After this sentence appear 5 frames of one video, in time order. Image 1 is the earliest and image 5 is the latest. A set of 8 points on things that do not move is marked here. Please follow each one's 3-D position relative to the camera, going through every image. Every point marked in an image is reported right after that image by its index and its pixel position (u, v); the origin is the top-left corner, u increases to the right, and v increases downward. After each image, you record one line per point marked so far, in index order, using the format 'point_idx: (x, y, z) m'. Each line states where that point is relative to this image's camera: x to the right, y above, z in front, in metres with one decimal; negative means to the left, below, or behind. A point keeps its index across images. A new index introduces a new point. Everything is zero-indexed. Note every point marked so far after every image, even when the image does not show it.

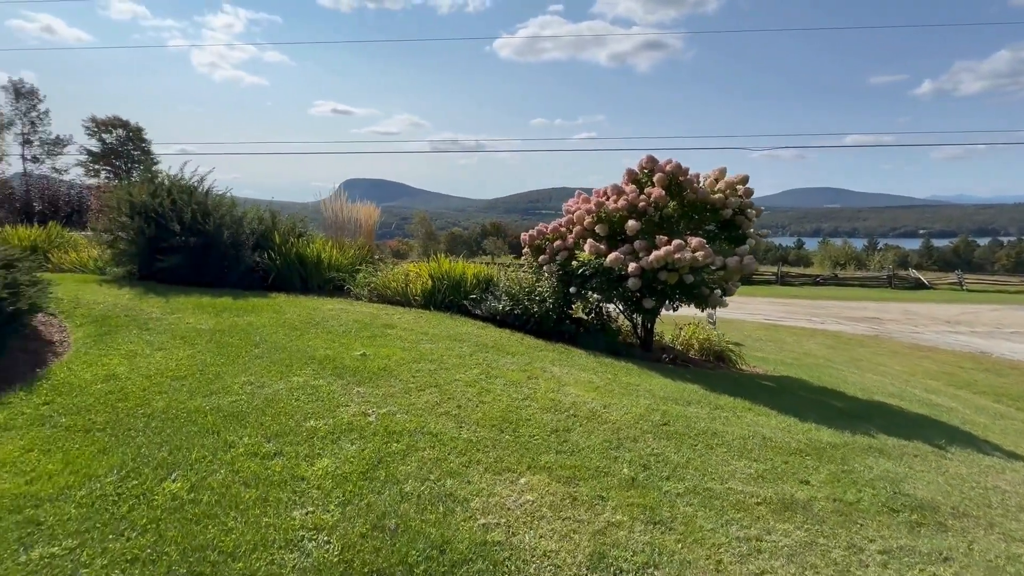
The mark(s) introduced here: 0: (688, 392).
0: (+2.0, -1.2, +5.4) m
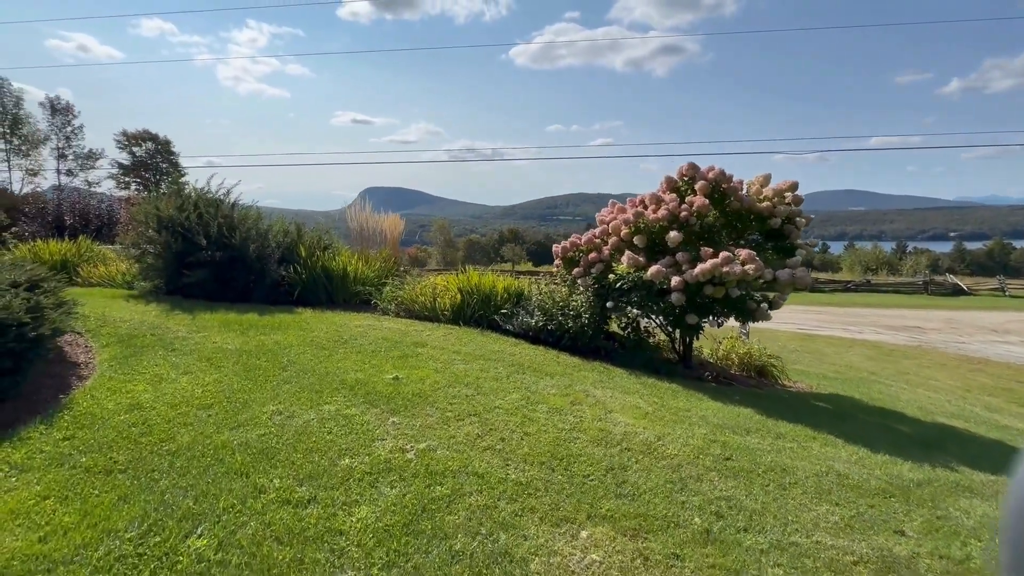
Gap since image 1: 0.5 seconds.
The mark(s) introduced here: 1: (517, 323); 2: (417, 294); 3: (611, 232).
0: (+2.4, -1.4, +5.0) m
1: (+0.1, -0.6, +7.3) m
2: (-1.6, -0.1, +7.9) m
3: (+1.5, +0.9, +7.2) m
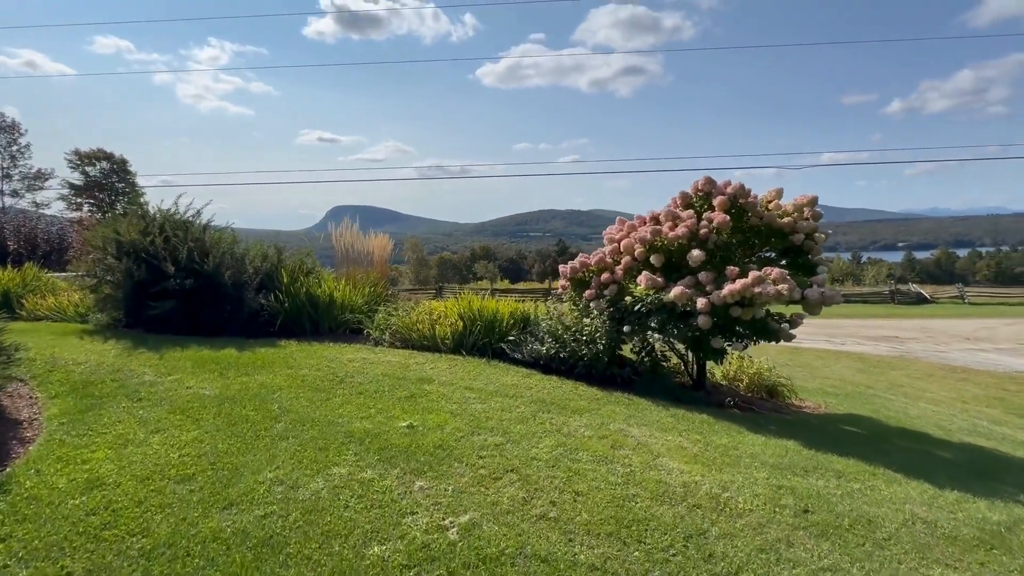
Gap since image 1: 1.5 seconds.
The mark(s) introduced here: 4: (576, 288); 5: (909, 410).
0: (+2.7, -1.6, +4.6) m
1: (+0.2, -0.9, +6.7) m
2: (-1.5, -0.5, +7.3) m
3: (+1.6, +0.5, +6.8) m
4: (+1.0, 0.0, +7.1) m
5: (+8.1, -2.5, +9.7) m
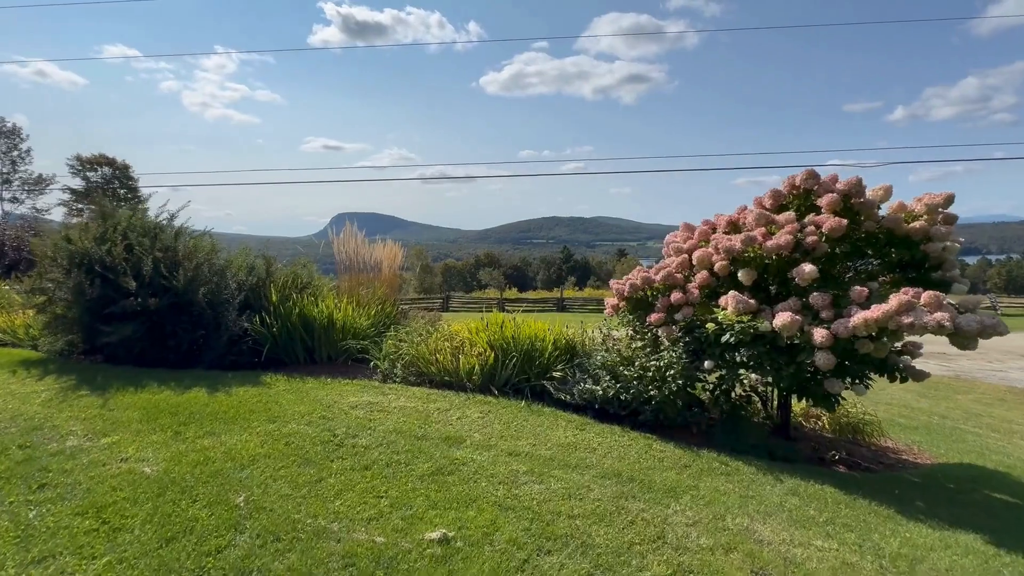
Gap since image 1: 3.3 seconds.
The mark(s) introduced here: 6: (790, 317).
0: (+3.2, -1.8, +3.1) m
1: (+0.7, -1.2, +5.3) m
2: (-1.0, -0.8, +5.8) m
3: (+2.1, +0.3, +5.3) m
4: (+1.5, -0.3, +5.7) m
5: (+8.6, -2.8, +8.2) m
6: (+2.6, -0.3, +4.5) m
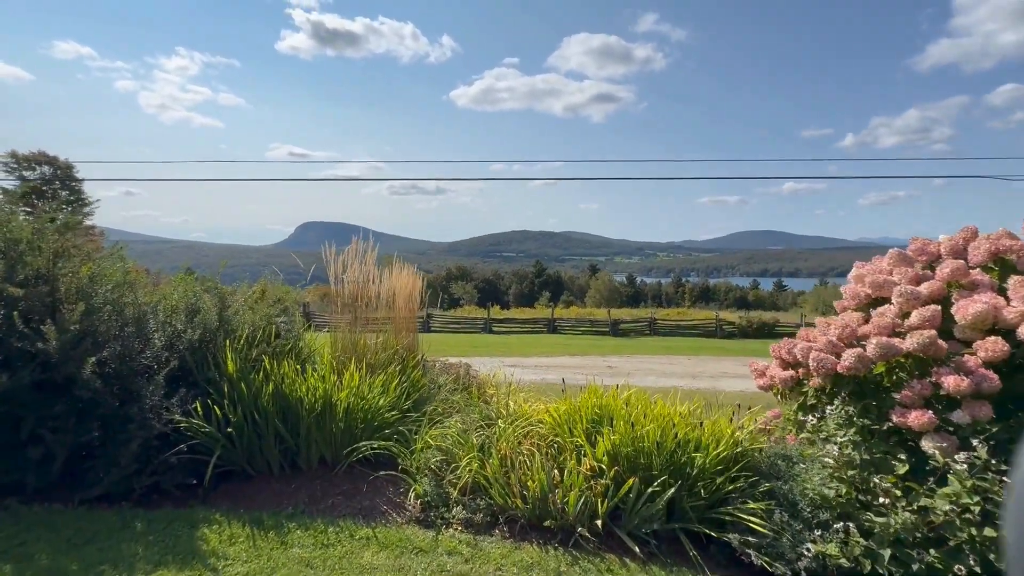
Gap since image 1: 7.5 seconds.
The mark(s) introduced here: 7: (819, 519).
0: (+4.3, -2.3, +0.9) m
1: (+1.7, -1.7, +2.9) m
2: (0.0, -1.3, +3.4) m
3: (+3.1, -0.2, +3.1) m
4: (+2.5, -0.8, +3.4) m
5: (+9.4, -3.5, +6.3) m
6: (+3.7, -0.8, +2.3) m
7: (+2.0, -1.5, +3.0) m
